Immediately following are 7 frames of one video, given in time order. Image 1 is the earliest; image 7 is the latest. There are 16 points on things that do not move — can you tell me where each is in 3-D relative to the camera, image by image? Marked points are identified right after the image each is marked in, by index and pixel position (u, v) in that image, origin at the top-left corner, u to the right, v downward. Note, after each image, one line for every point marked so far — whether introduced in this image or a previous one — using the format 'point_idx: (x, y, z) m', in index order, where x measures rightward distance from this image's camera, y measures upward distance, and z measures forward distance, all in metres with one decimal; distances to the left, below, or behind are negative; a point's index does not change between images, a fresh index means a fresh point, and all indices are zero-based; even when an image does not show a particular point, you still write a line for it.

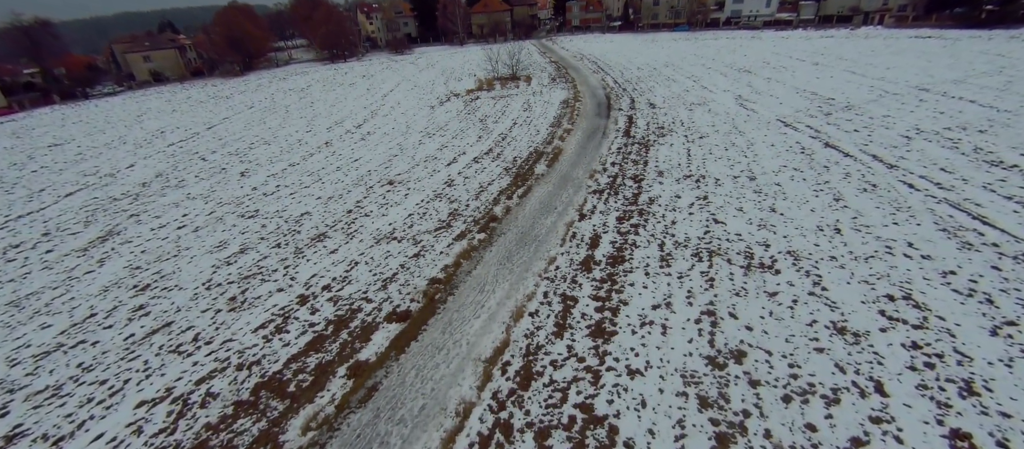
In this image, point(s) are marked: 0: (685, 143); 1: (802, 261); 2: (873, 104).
0: (+6.9, +3.3, +15.0) m
1: (+6.4, -0.8, +8.3) m
2: (+16.6, +5.5, +17.3) m
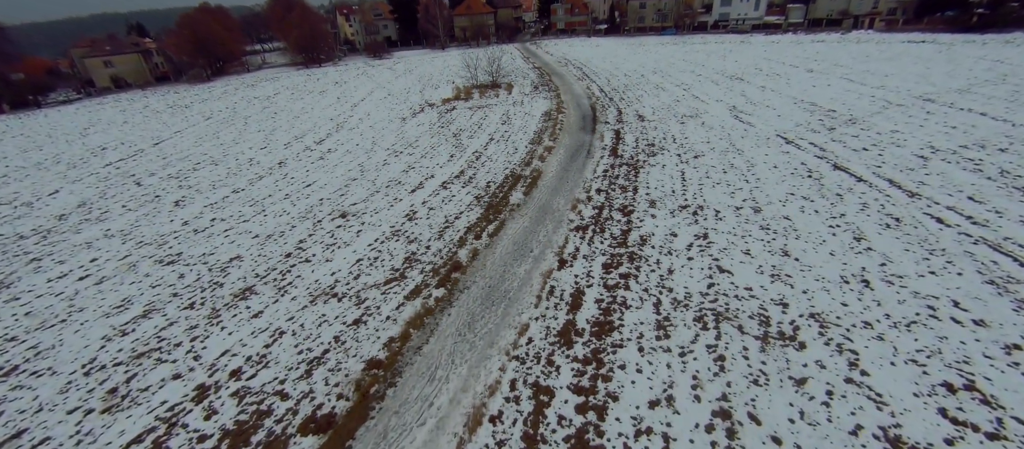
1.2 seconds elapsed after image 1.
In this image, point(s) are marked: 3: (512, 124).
0: (+6.0, +2.2, +13.5) m
1: (+5.7, -1.9, +6.7) m
2: (+15.5, +4.5, +16.1) m
3: (0.0, +5.1, +19.0) m
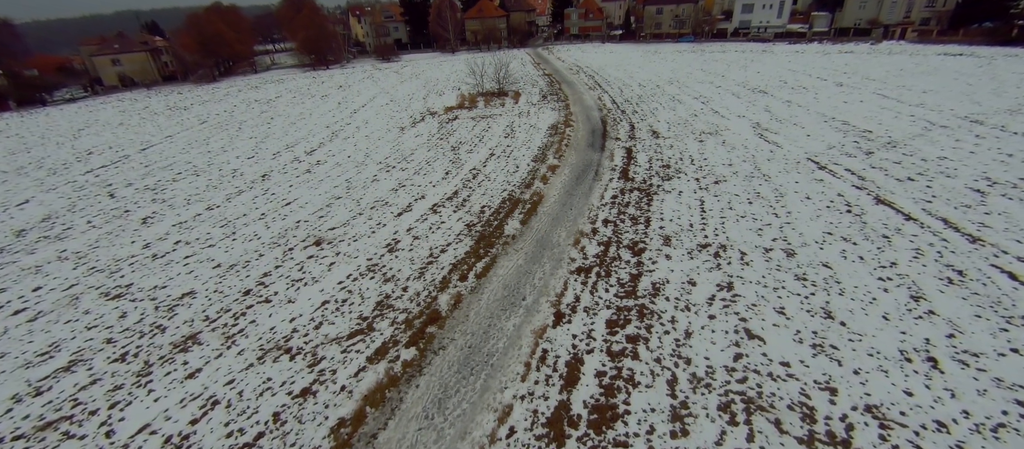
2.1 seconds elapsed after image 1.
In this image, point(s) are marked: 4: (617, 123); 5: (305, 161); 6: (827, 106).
0: (+5.9, +1.1, +12.0) m
1: (+5.4, -2.9, +5.2) m
2: (+15.6, +3.2, +14.4) m
3: (+0.2, +4.1, +17.7) m
4: (+5.2, +5.0, +18.6) m
5: (-9.1, +2.8, +16.6) m
6: (+15.9, +5.9, +19.0) m
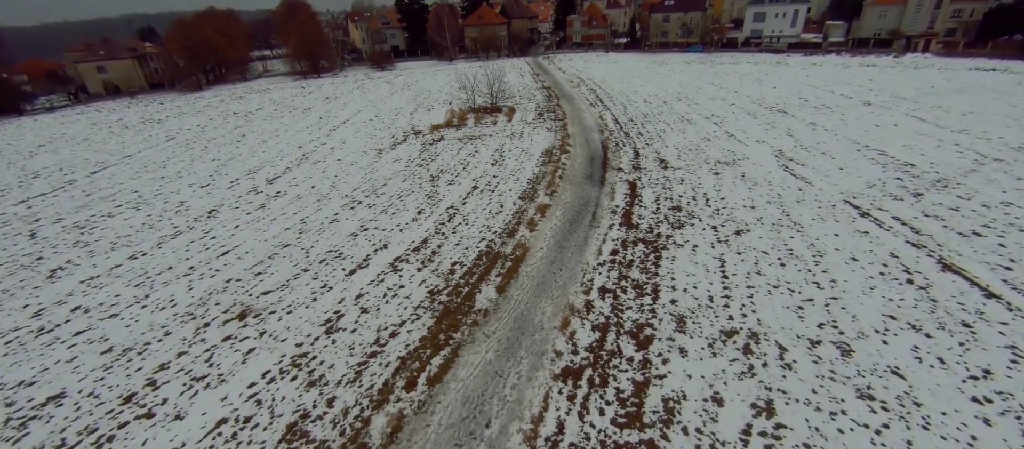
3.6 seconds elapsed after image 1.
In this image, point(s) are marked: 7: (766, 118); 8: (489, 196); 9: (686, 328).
0: (+5.3, -0.5, +9.9) m
1: (+4.7, -4.4, +3.1) m
2: (+15.0, +1.5, +12.2) m
3: (-0.3, +2.5, +15.6) m
4: (+4.7, +3.3, +16.5) m
5: (-9.6, +1.2, +14.6) m
6: (+15.4, +4.2, +16.9) m
7: (+13.0, +5.5, +19.4) m
8: (-0.8, +1.0, +13.0) m
9: (+3.5, -2.0, +7.4) m
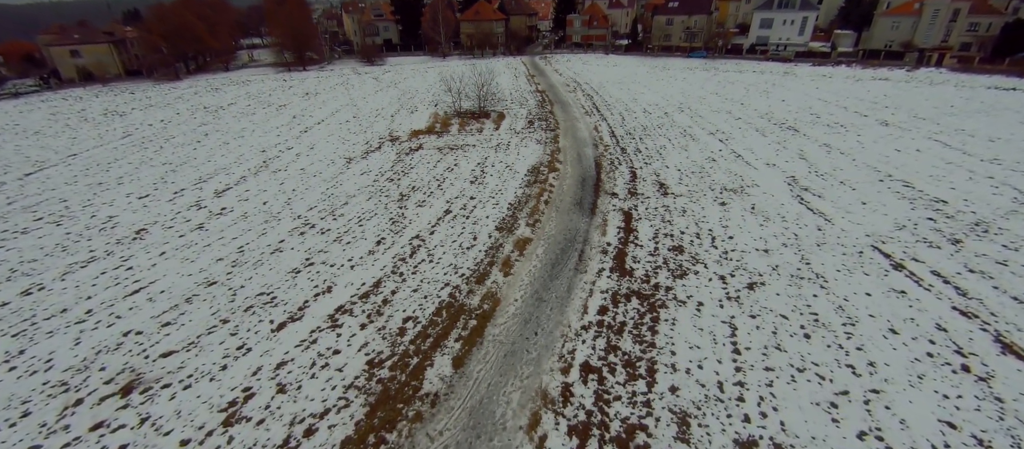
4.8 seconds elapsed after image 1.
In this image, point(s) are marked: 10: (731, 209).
0: (+4.6, -1.7, +8.3) m
1: (+4.0, -5.7, +1.5) m
2: (+14.4, 0.0, +10.7) m
3: (-1.0, +1.5, +13.9) m
4: (+4.0, +2.2, +14.8) m
5: (-10.3, +0.5, +12.7) m
6: (+14.8, +2.8, +15.3) m
7: (+12.4, +4.2, +17.7) m
8: (-1.5, 0.0, +11.3) m
9: (+2.7, -3.2, +5.8) m
10: (+6.9, +0.5, +11.9) m
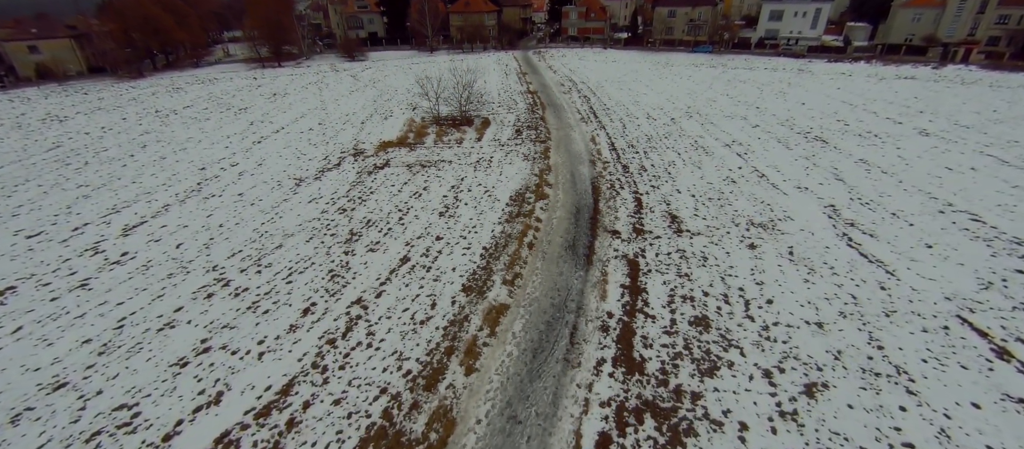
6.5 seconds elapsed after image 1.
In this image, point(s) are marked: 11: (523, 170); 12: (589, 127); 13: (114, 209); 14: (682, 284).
0: (+4.0, -3.0, +5.8) m
1: (+3.4, -7.1, -1.0) m
2: (+13.7, -1.2, +8.2) m
3: (-1.7, +0.3, +11.3) m
4: (+3.4, +1.0, +12.2) m
5: (-11.0, -0.8, +10.1) m
6: (+14.1, +1.6, +12.8) m
7: (+11.7, +3.0, +15.2) m
8: (-2.1, -1.3, +8.7) m
9: (+2.2, -4.6, +3.3) m
10: (+6.3, -0.8, +9.4) m
11: (+0.4, +2.0, +13.9) m
12: (+3.7, +4.7, +18.1) m
13: (-13.2, +0.6, +12.5) m
14: (+3.8, -1.4, +8.5) m
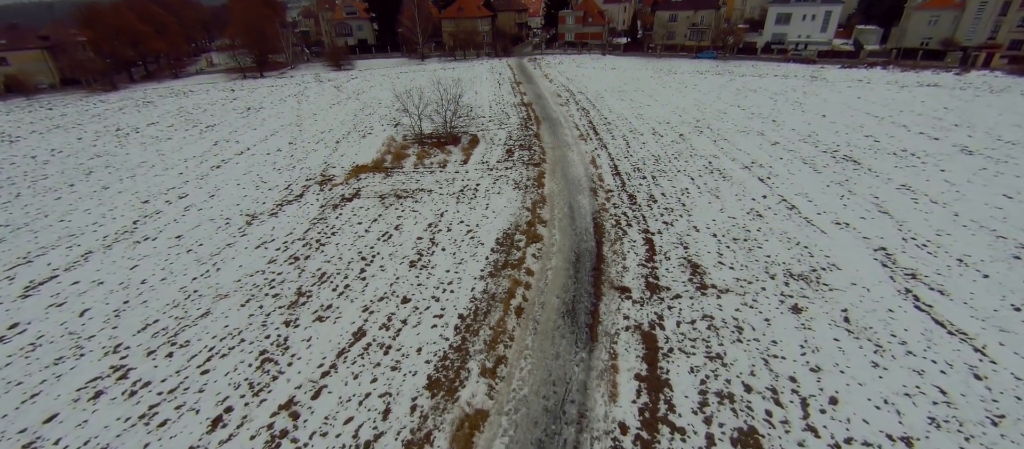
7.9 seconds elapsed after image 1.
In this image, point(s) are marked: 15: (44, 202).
0: (+3.7, -4.2, +3.8) m
1: (+3.2, -8.3, -3.0) m
2: (+13.4, -2.3, +6.3) m
3: (-2.0, -1.0, +9.3) m
4: (+3.0, -0.3, +10.3) m
5: (-11.3, -2.2, +8.1) m
6: (+13.7, +0.5, +10.9) m
7: (+11.3, +1.8, +13.3) m
8: (-2.4, -2.6, +6.8) m
9: (+1.9, -5.7, +1.3) m
10: (+6.0, -2.0, +7.4) m
11: (0.0, +0.7, +12.0) m
12: (+3.3, +3.4, +16.2) m
13: (-13.6, -0.9, +10.5) m
14: (+3.5, -2.6, +6.5) m
15: (-17.1, +0.9, +13.7) m
